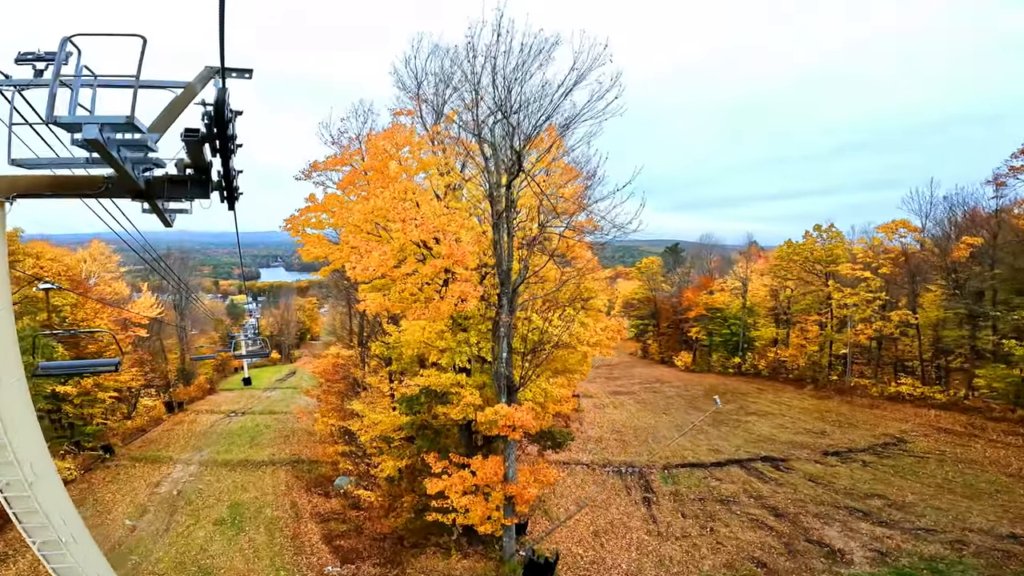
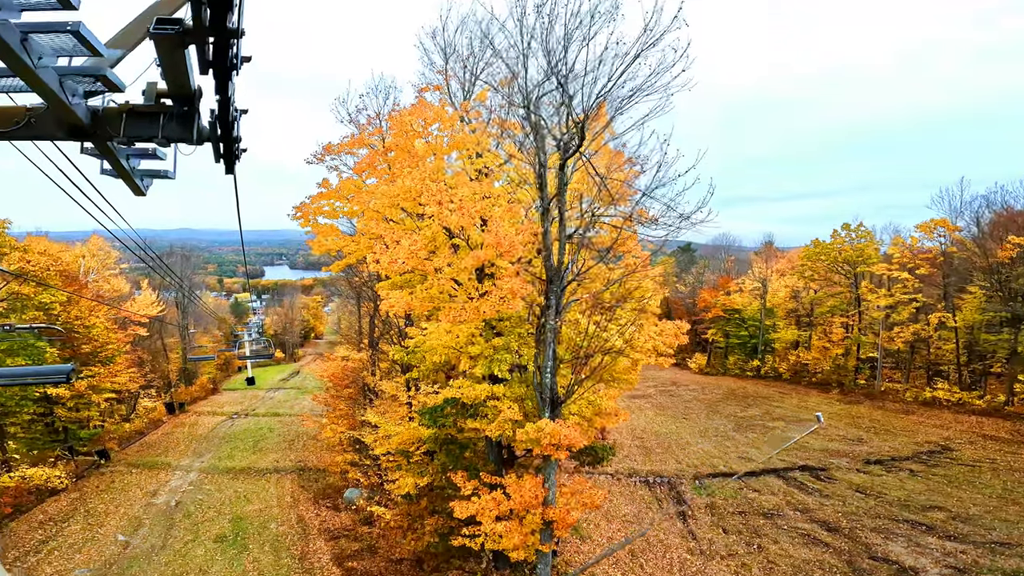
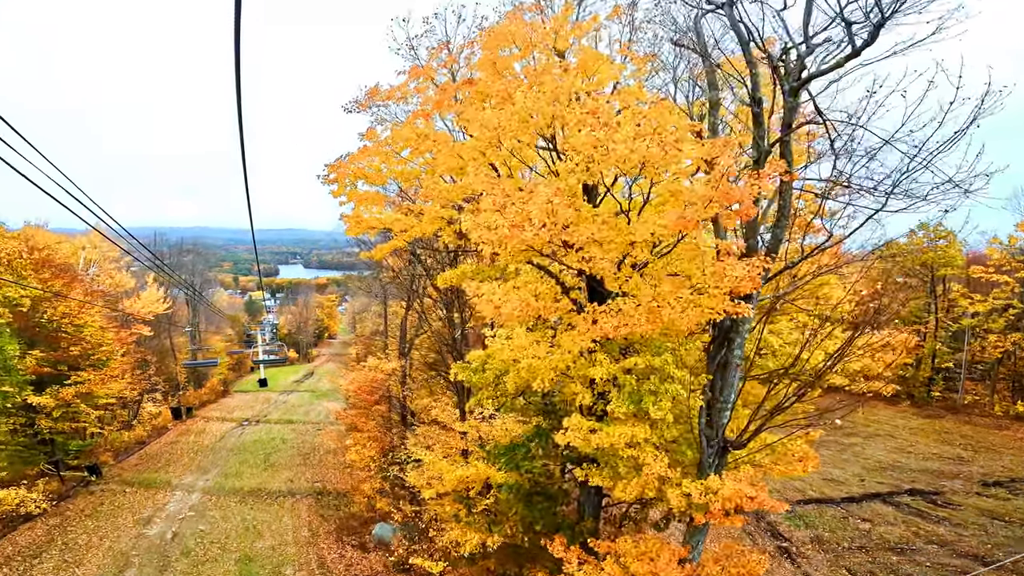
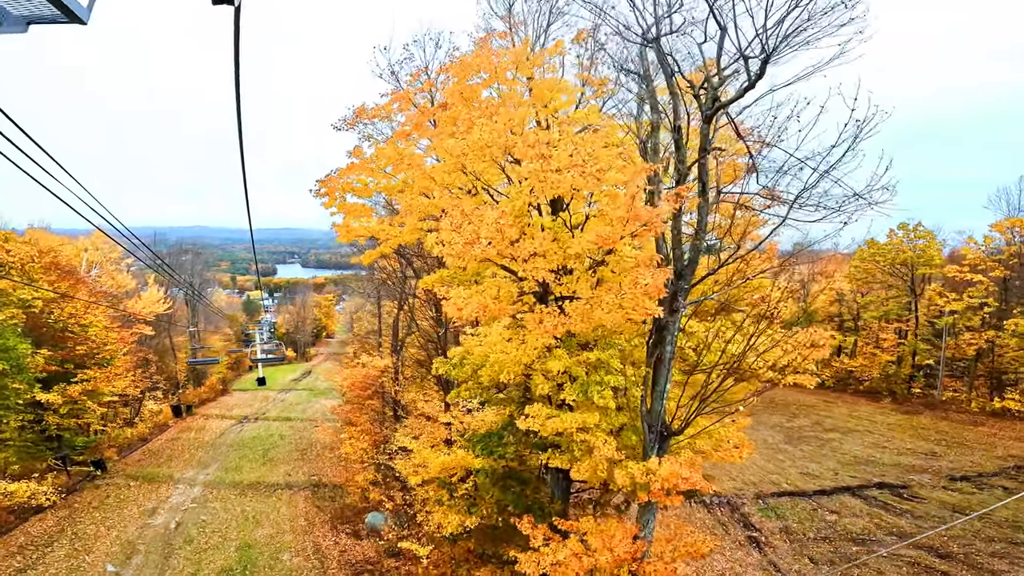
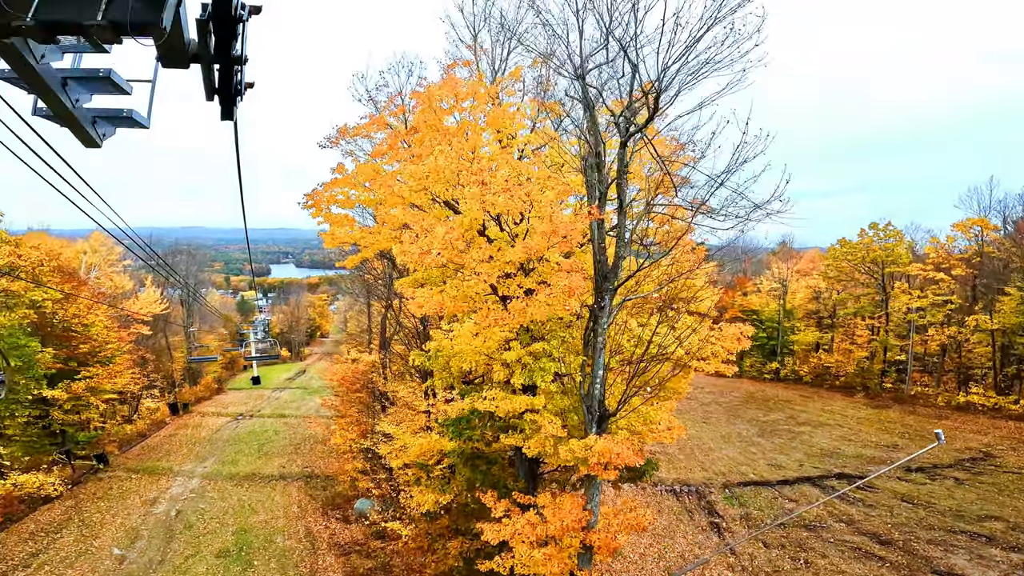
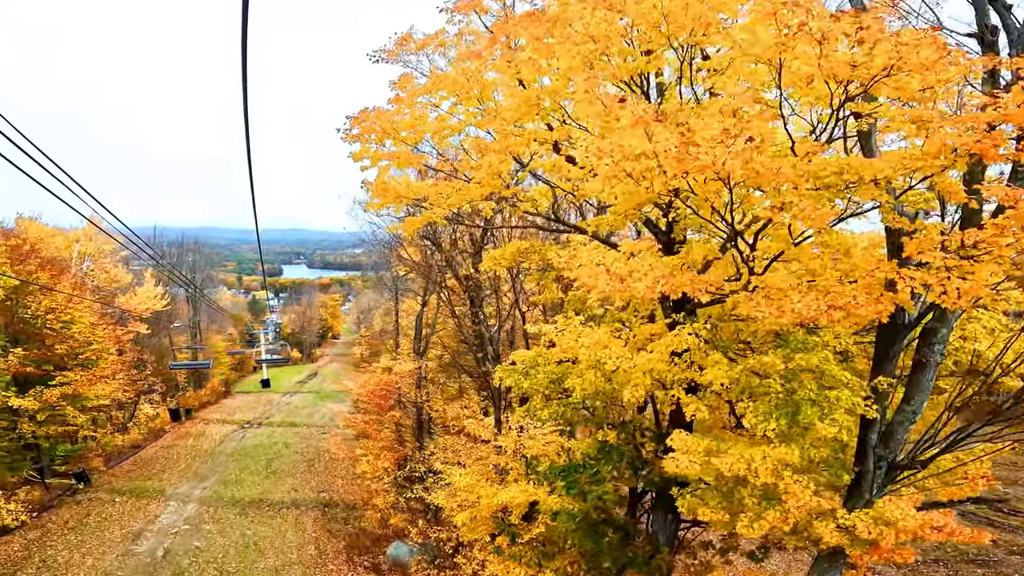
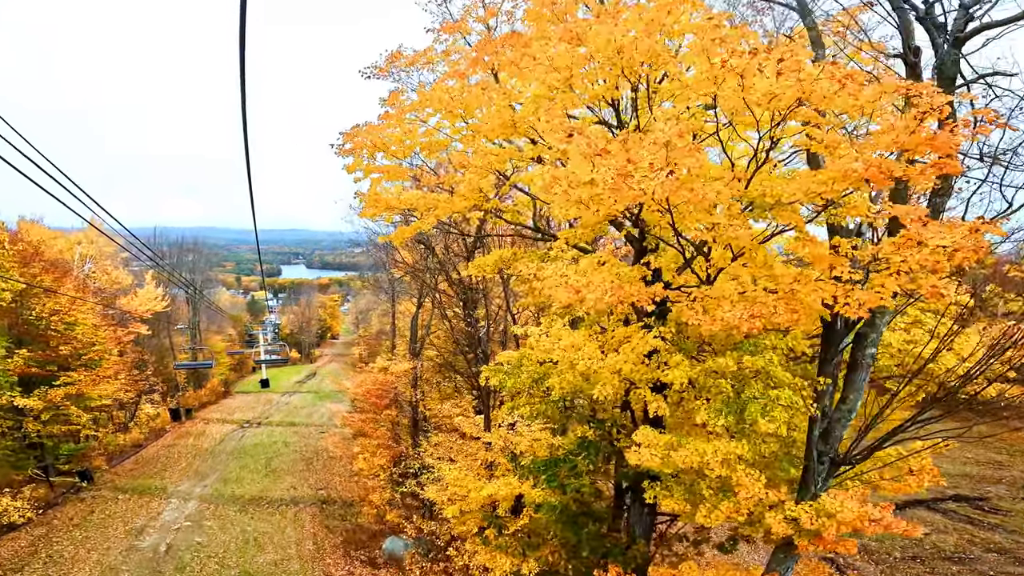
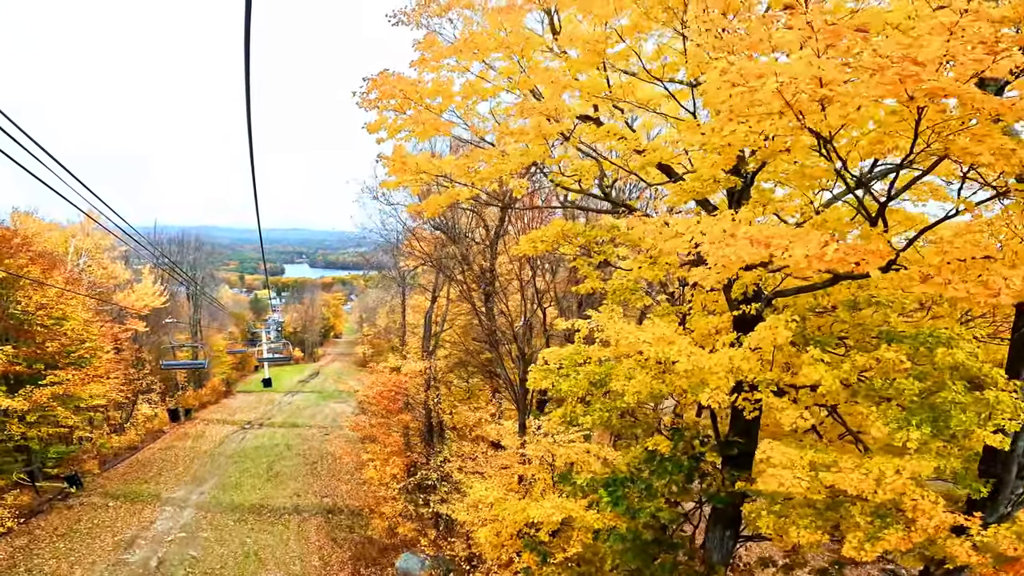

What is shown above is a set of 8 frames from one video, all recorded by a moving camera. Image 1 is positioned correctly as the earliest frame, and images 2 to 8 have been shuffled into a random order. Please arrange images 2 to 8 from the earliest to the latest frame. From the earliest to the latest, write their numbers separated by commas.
2, 5, 4, 3, 7, 6, 8
